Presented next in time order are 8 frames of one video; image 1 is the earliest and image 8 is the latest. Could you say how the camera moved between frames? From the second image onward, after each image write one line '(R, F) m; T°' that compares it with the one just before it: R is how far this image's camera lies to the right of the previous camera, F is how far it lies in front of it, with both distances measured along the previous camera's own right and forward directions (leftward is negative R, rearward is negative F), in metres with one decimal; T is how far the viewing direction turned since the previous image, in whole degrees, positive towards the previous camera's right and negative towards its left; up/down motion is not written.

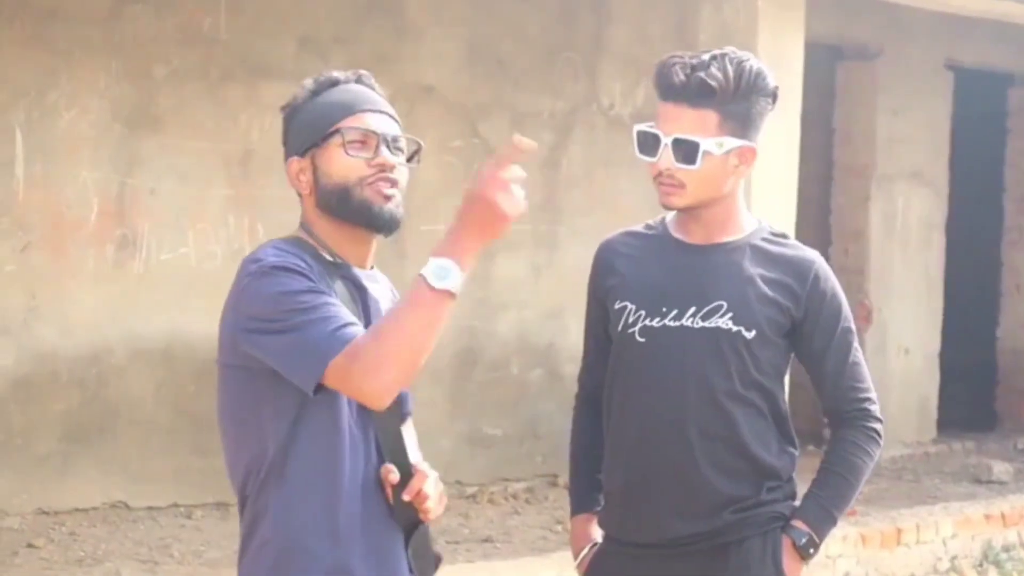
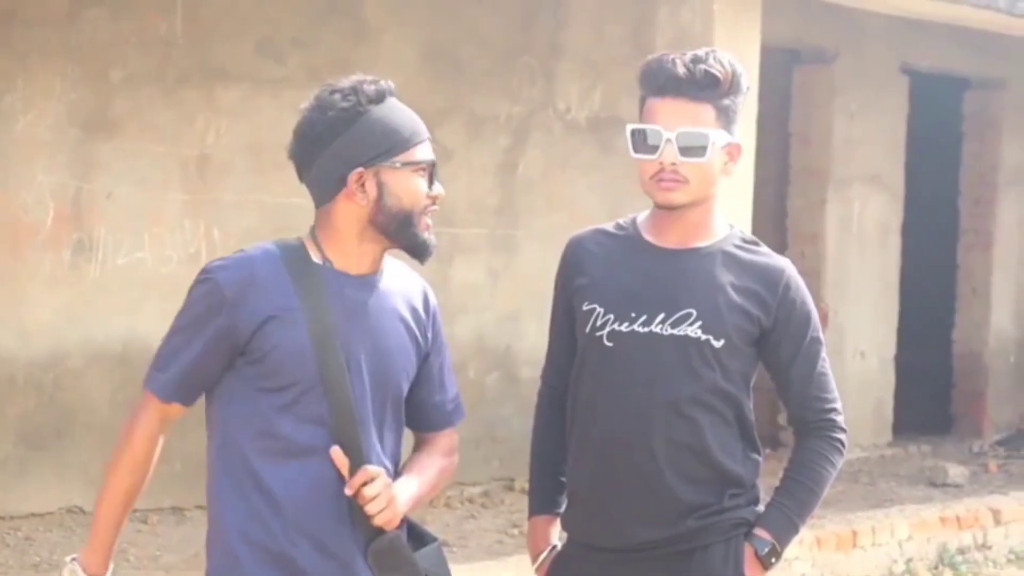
(+0.1, 0.0) m; 0°
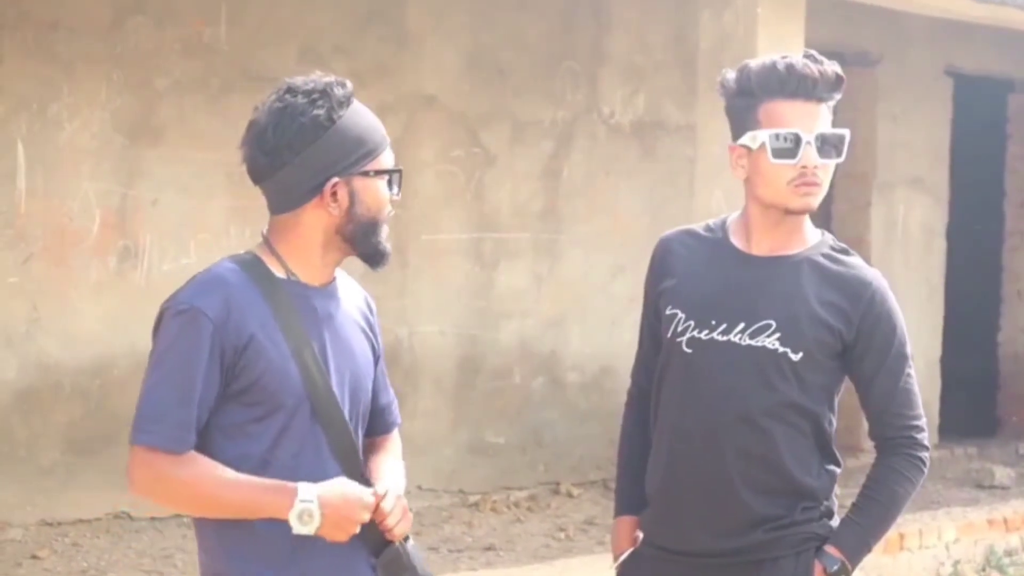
(-0.2, 0.0) m; 0°
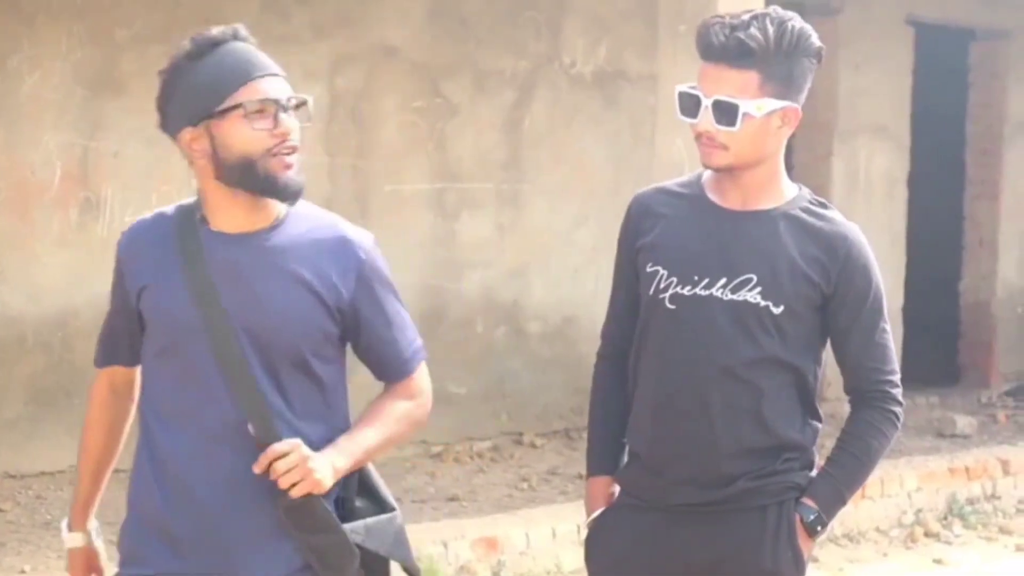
(+0.1, 0.0) m; 0°
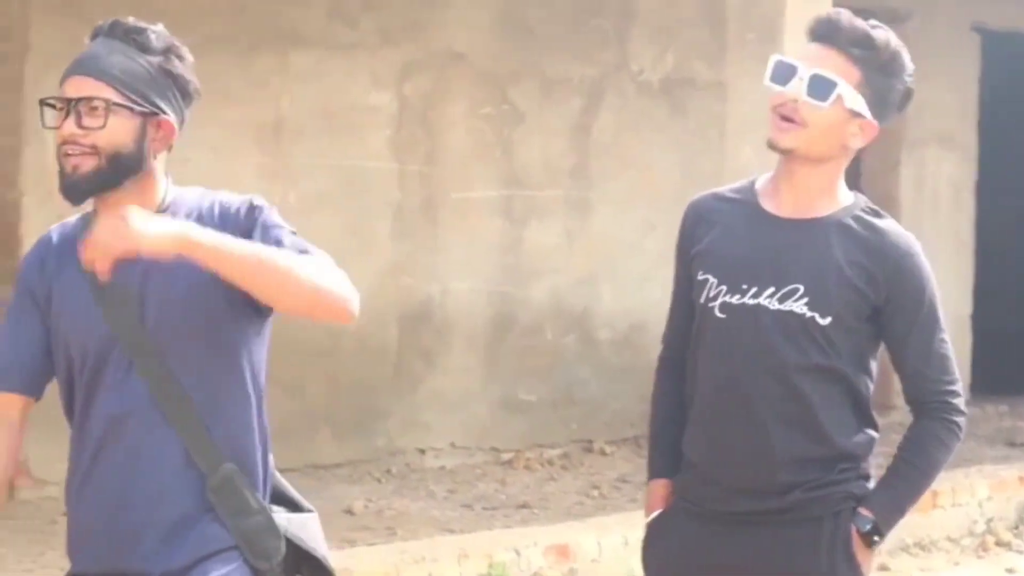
(-0.3, 0.0) m; 0°
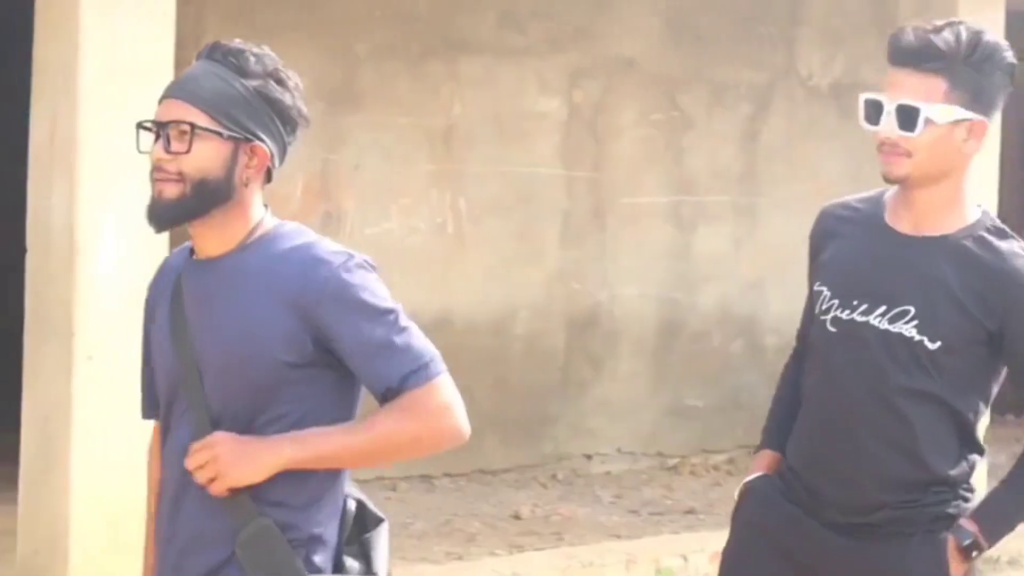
(-0.1, 0.0) m; -6°
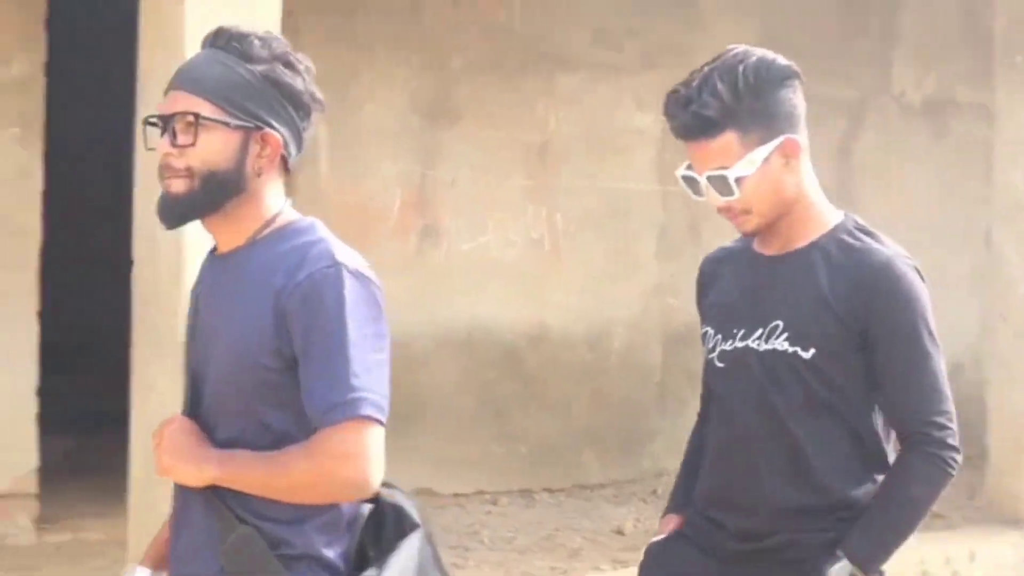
(-0.3, 0.0) m; -1°
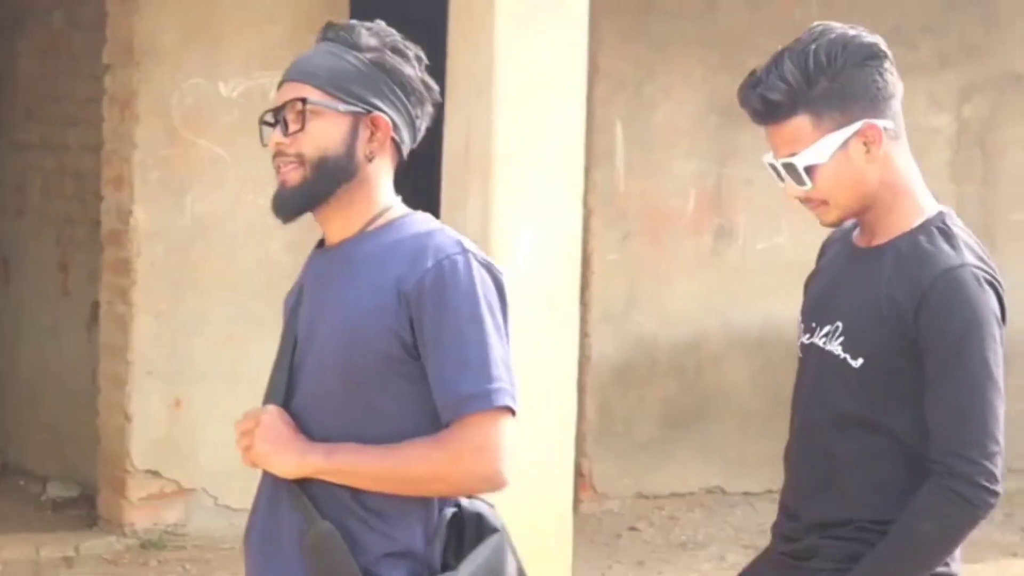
(-0.9, -0.1) m; -3°
